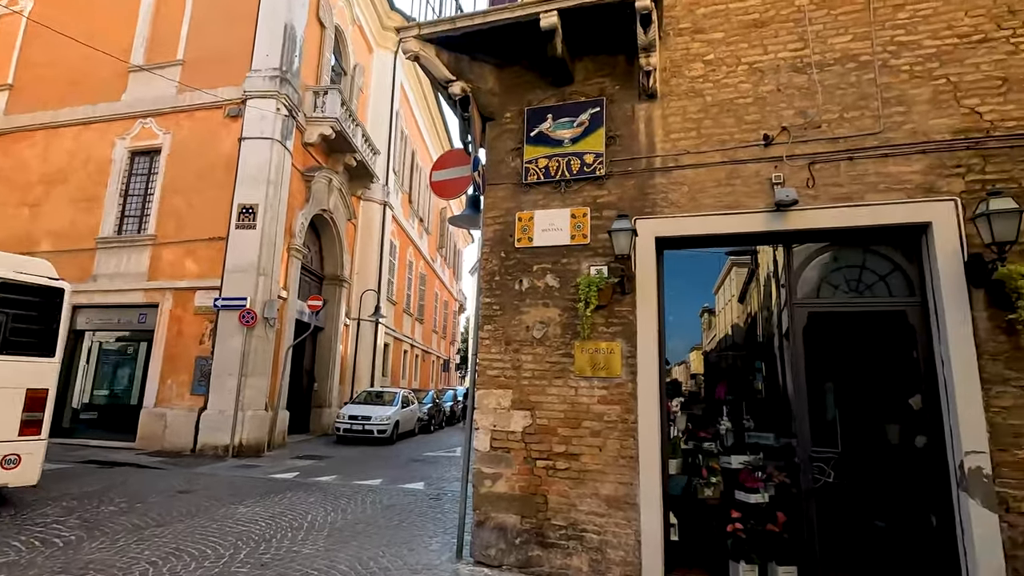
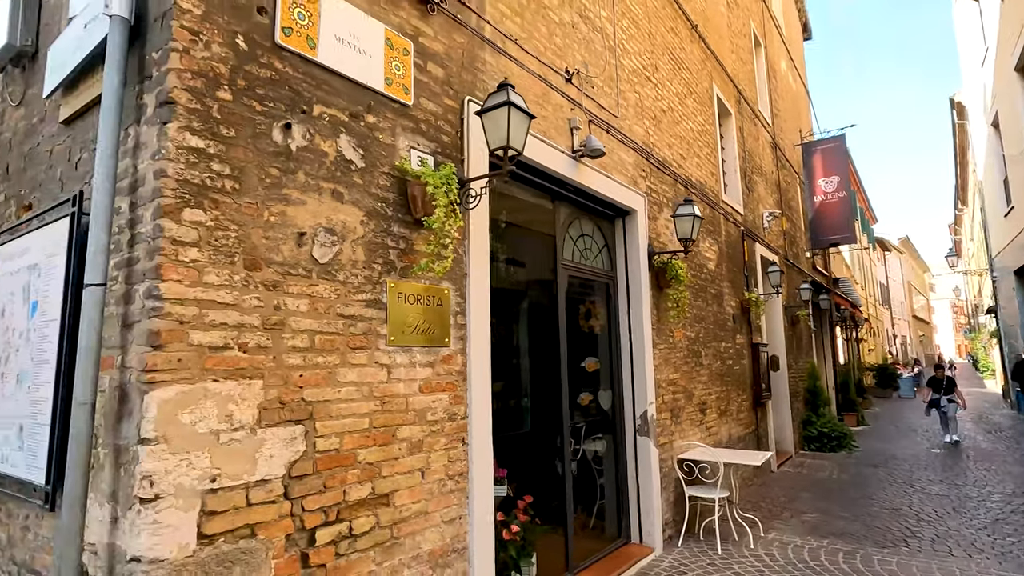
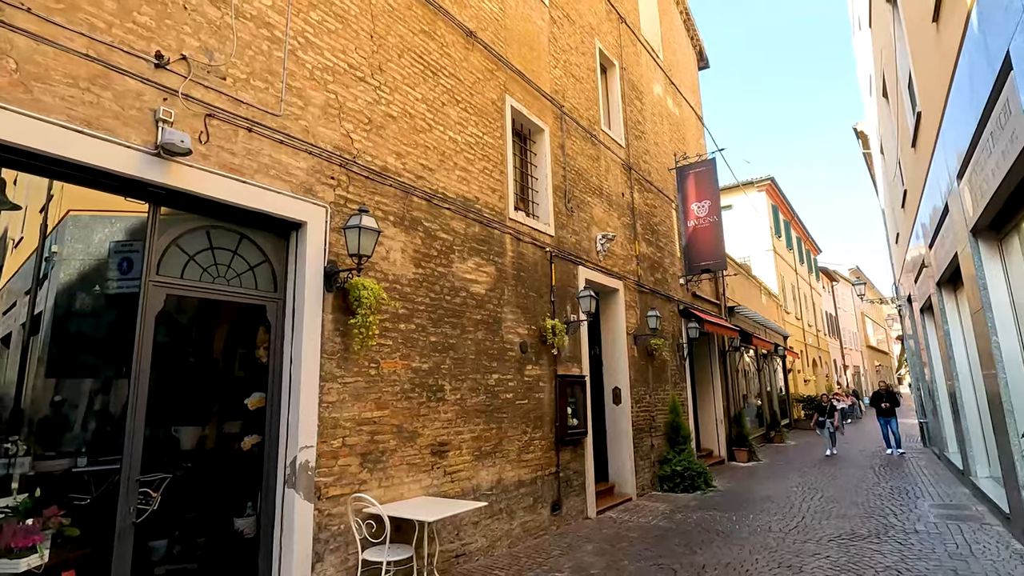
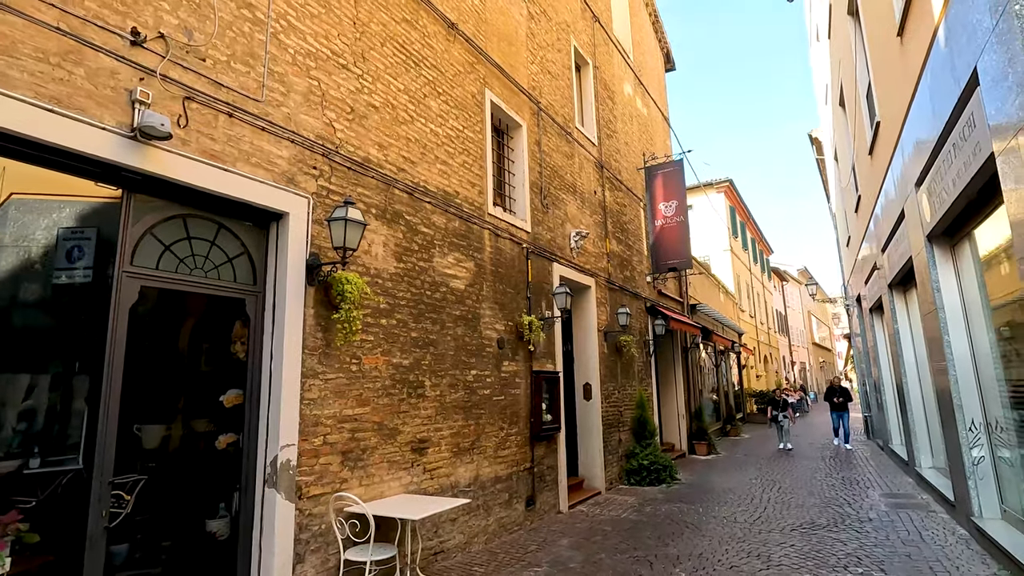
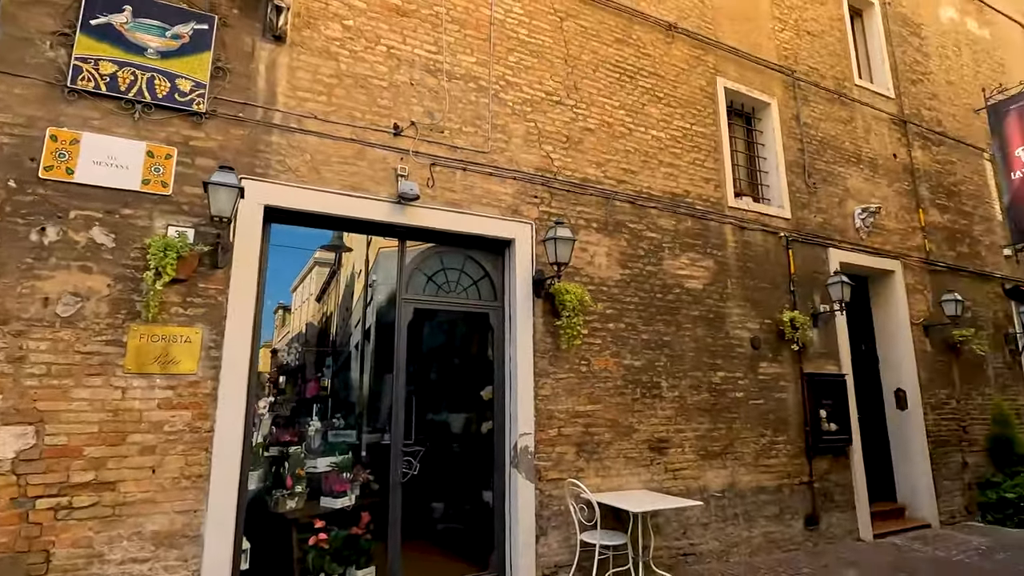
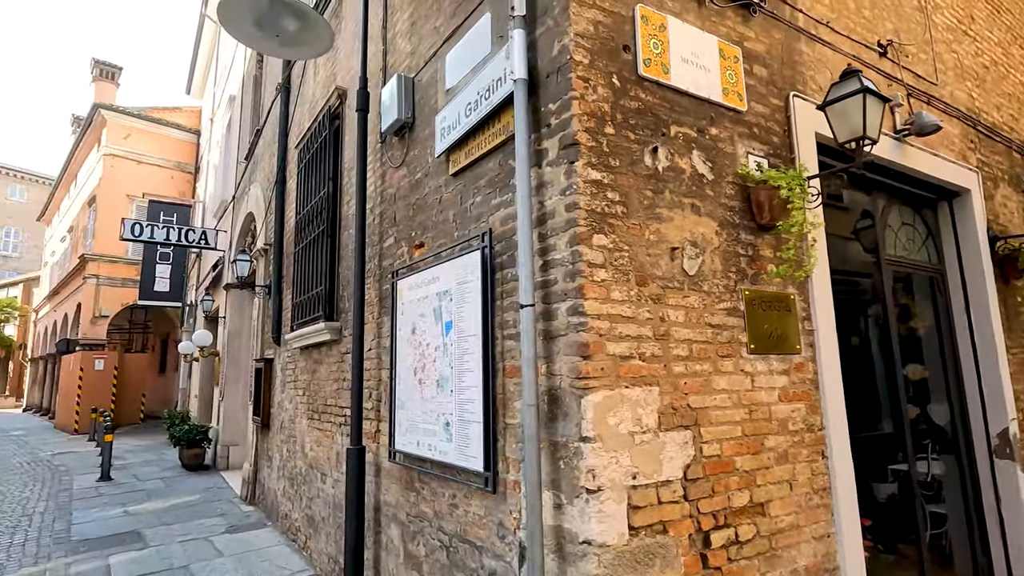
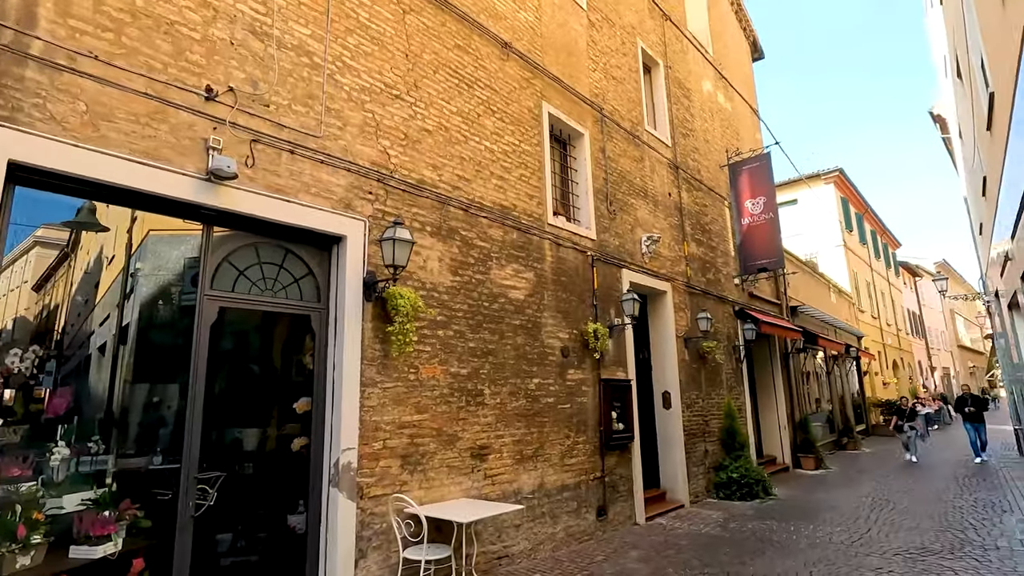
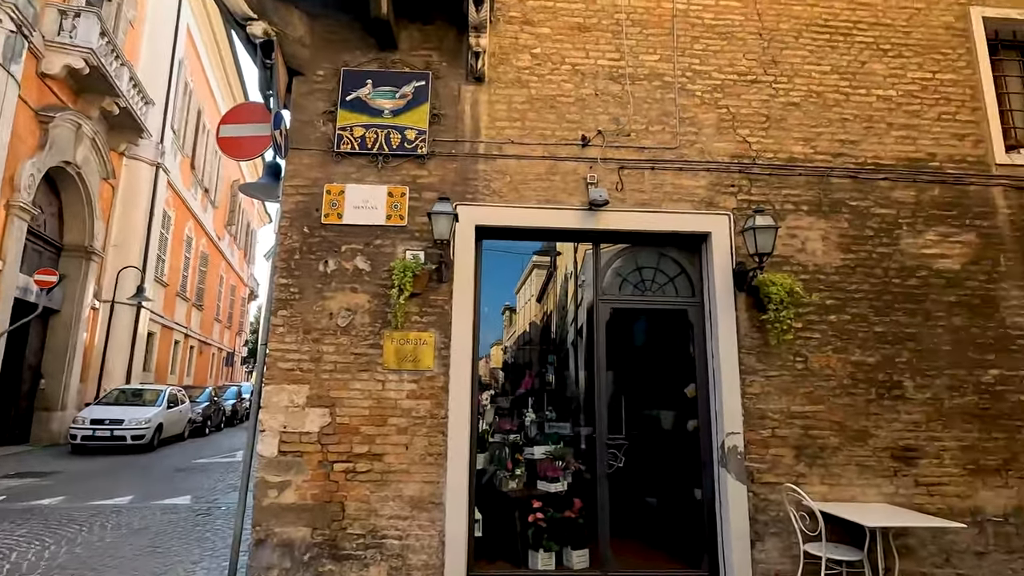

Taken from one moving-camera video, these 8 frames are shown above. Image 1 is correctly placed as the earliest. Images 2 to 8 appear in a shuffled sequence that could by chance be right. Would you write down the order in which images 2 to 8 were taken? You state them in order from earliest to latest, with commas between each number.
8, 5, 7, 3, 4, 2, 6
